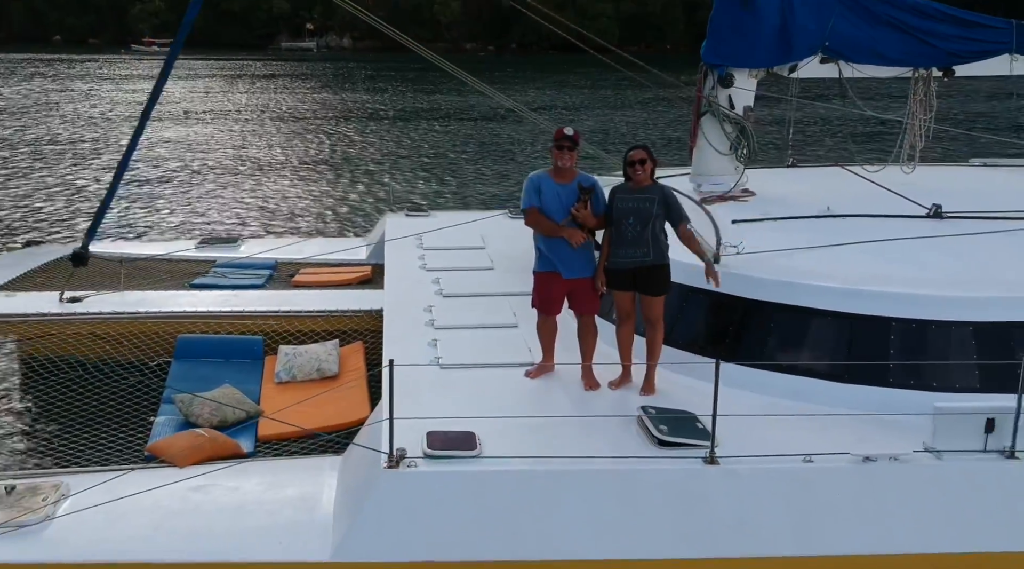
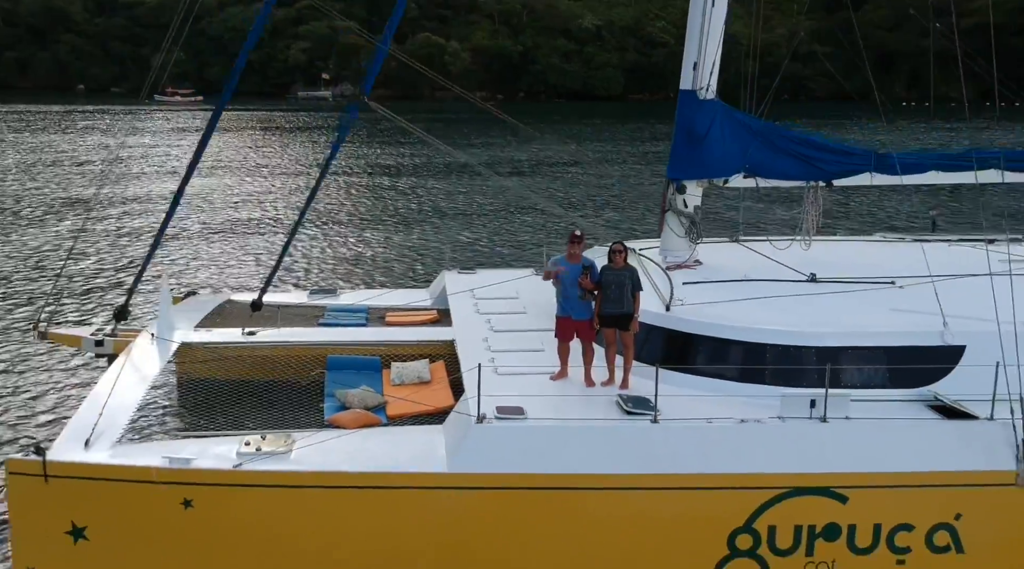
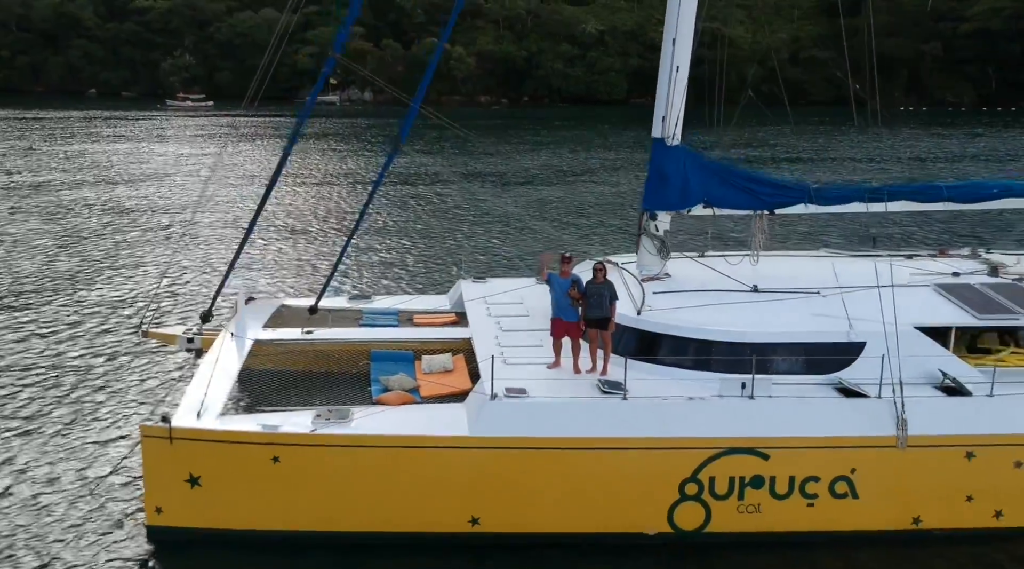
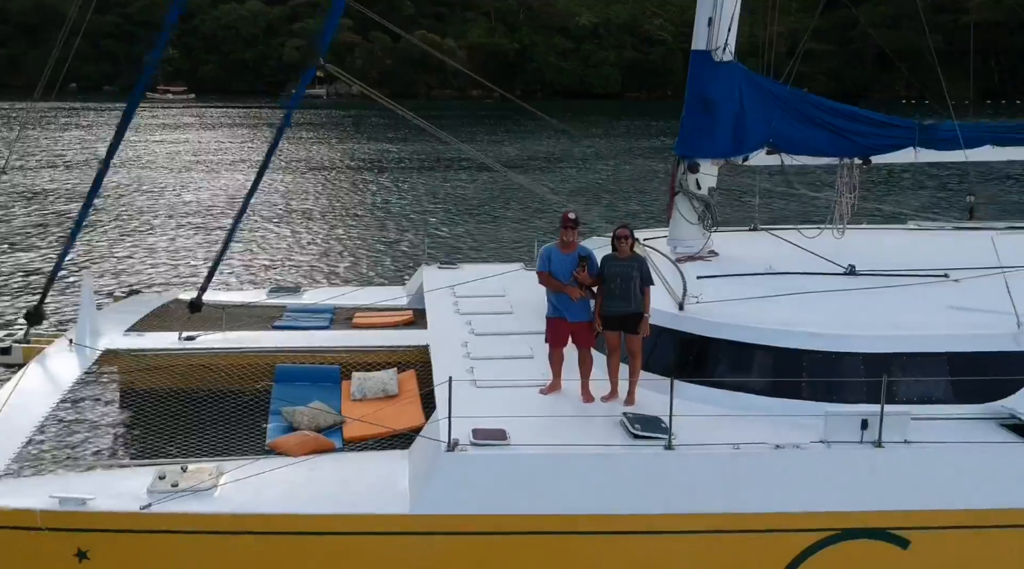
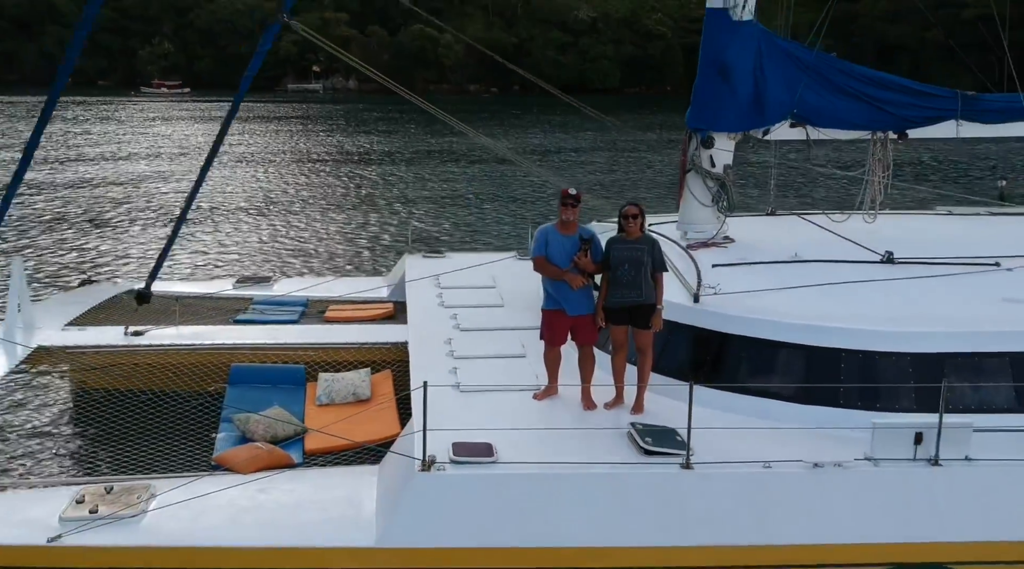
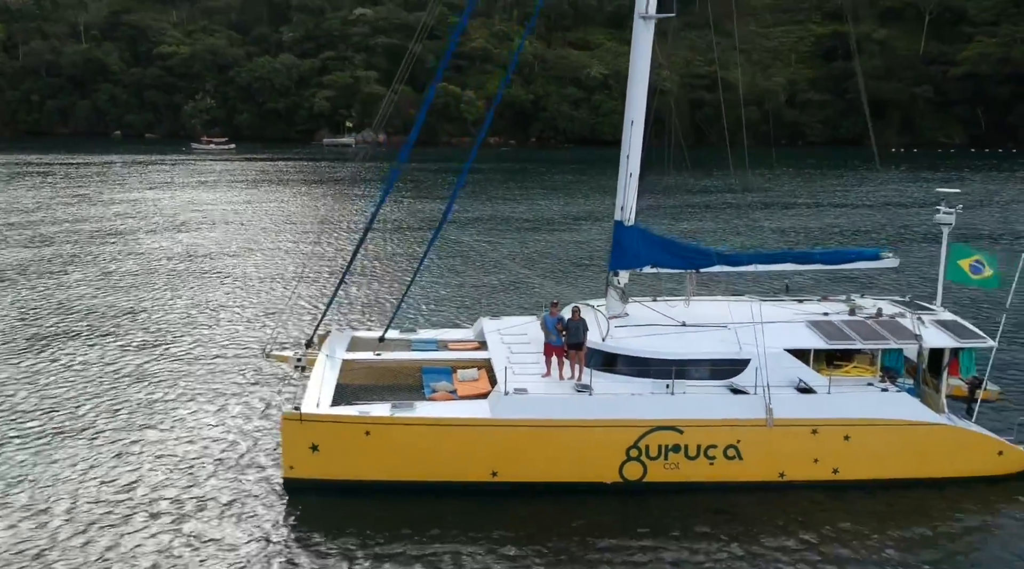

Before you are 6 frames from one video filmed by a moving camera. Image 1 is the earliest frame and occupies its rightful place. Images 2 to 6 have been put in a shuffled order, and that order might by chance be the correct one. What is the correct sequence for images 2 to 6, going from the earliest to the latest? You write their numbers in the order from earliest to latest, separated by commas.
5, 4, 2, 3, 6
